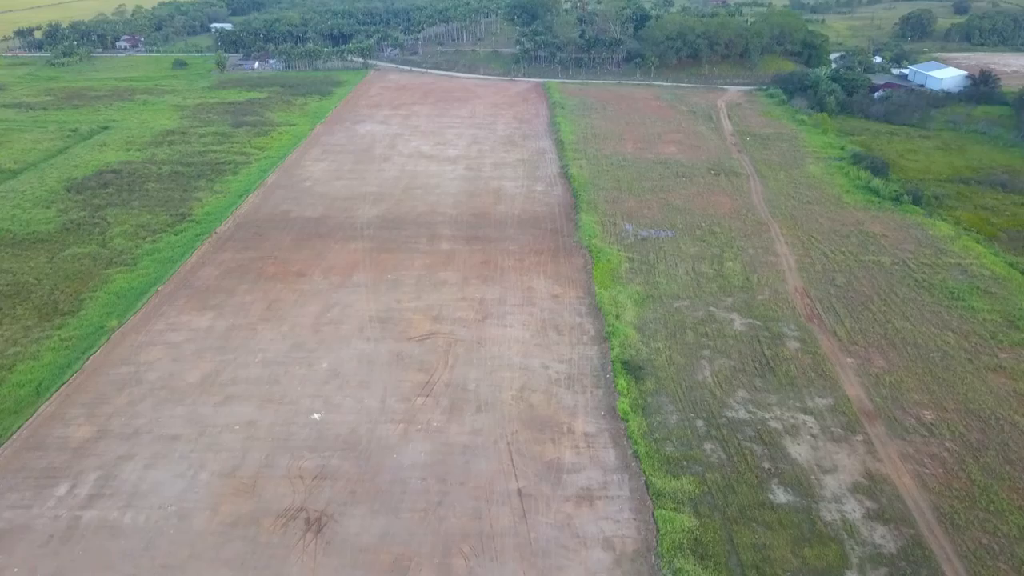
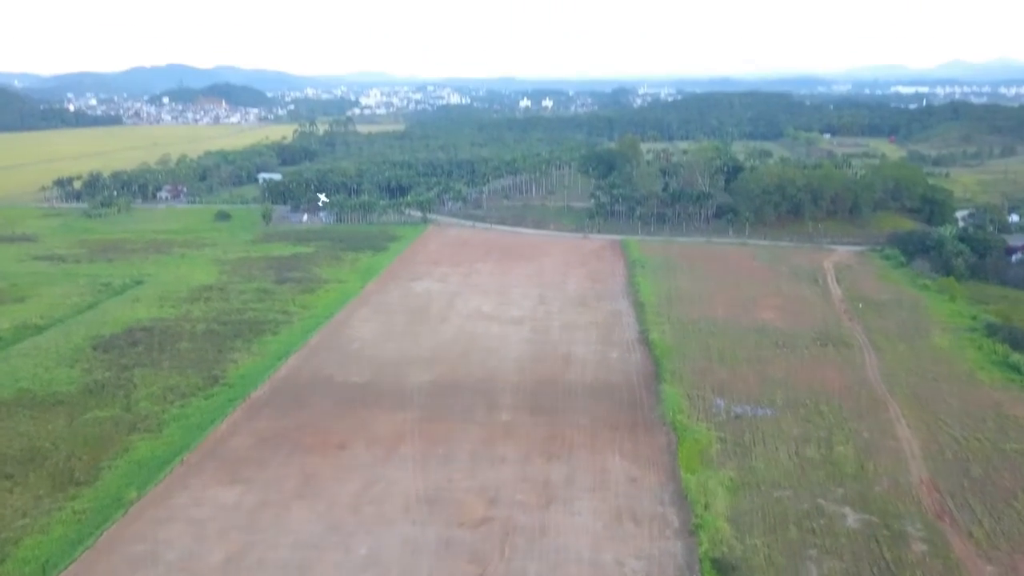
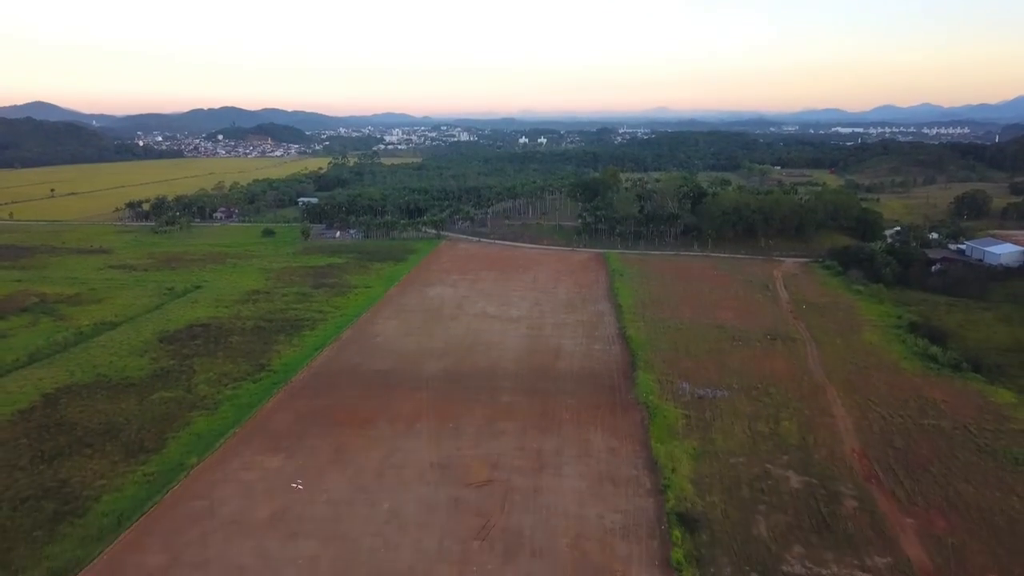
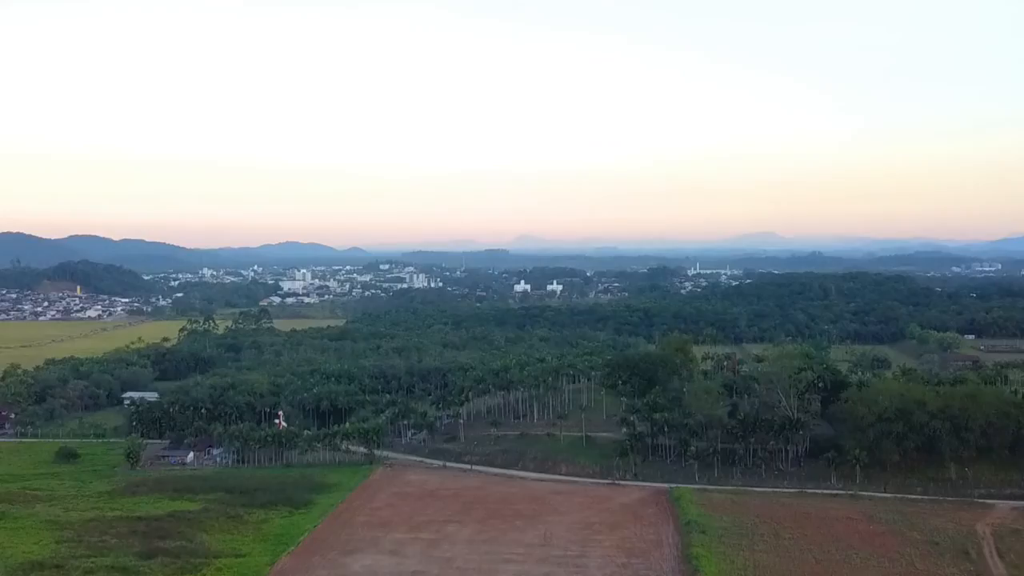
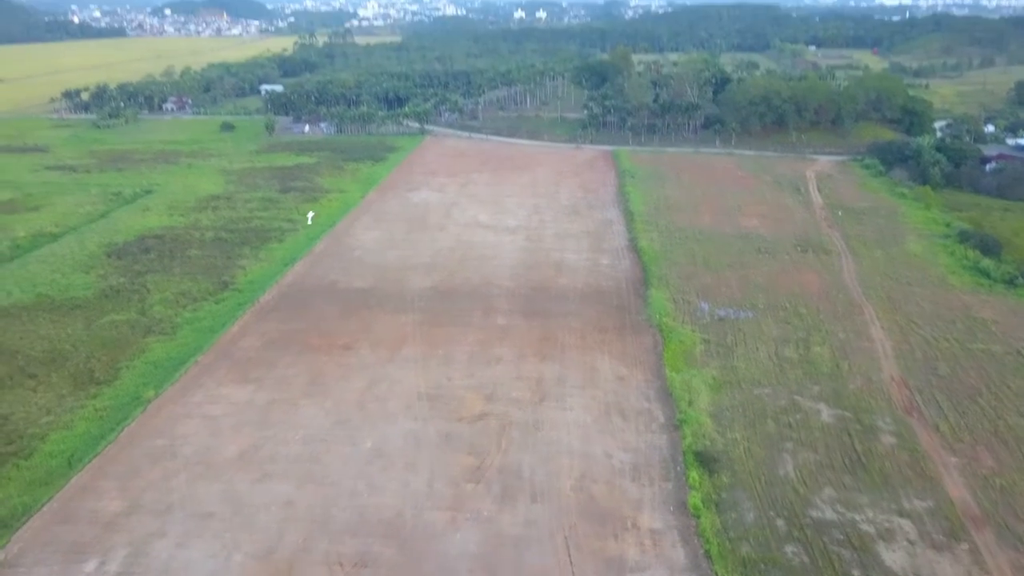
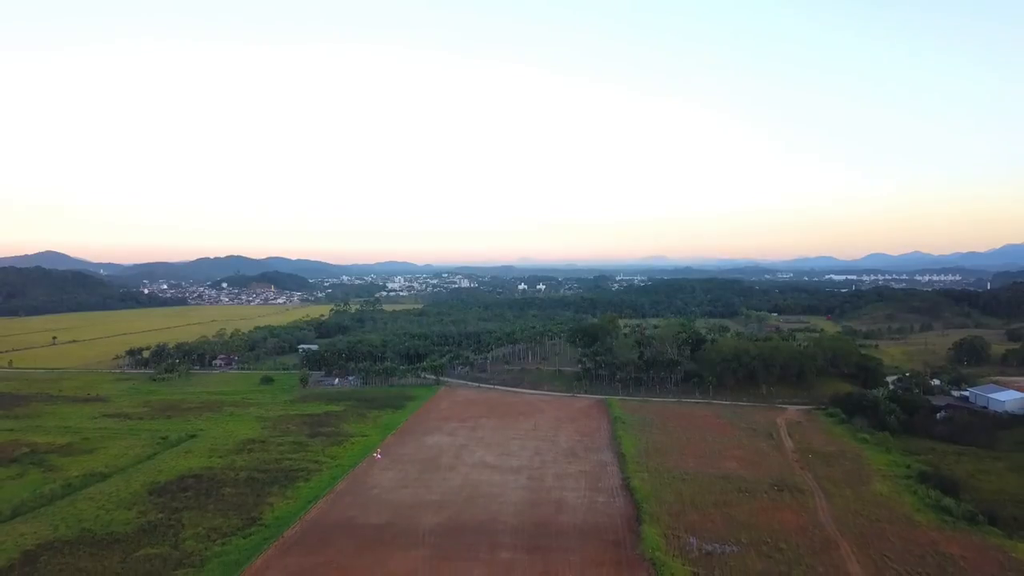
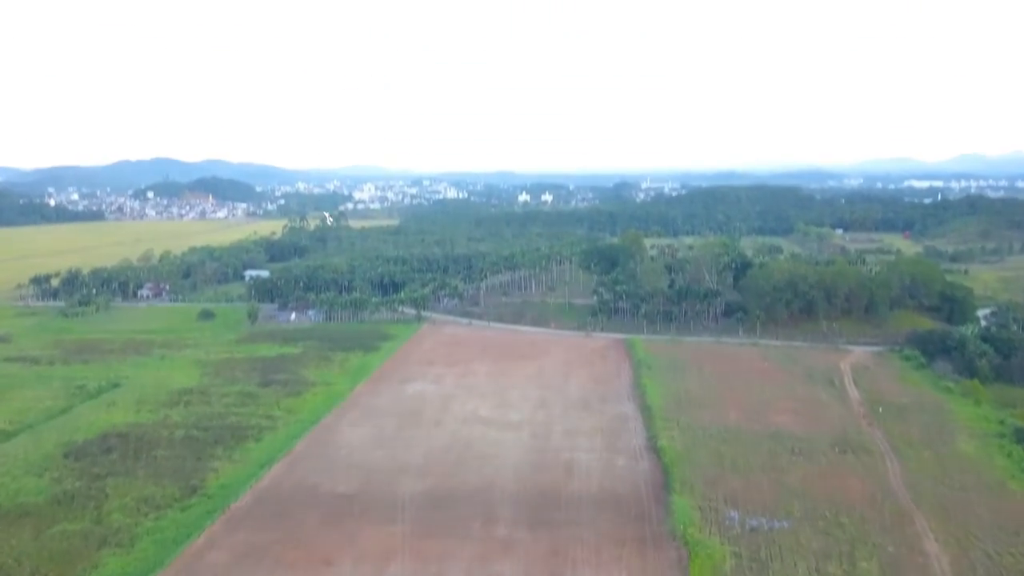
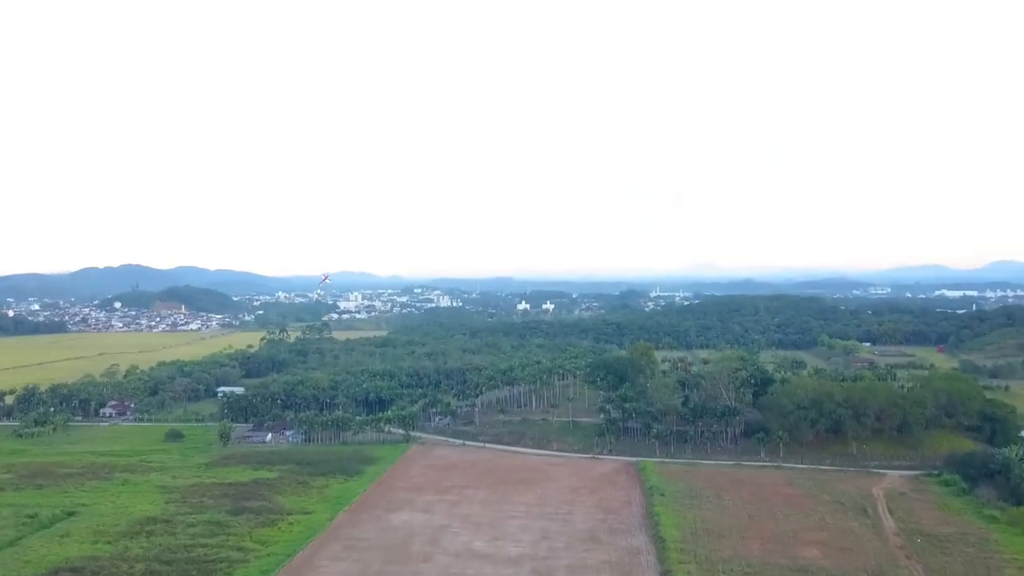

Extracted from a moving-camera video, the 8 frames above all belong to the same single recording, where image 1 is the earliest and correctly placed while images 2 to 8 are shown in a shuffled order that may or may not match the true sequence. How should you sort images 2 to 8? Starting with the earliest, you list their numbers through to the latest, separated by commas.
5, 2, 7, 8, 4, 6, 3
